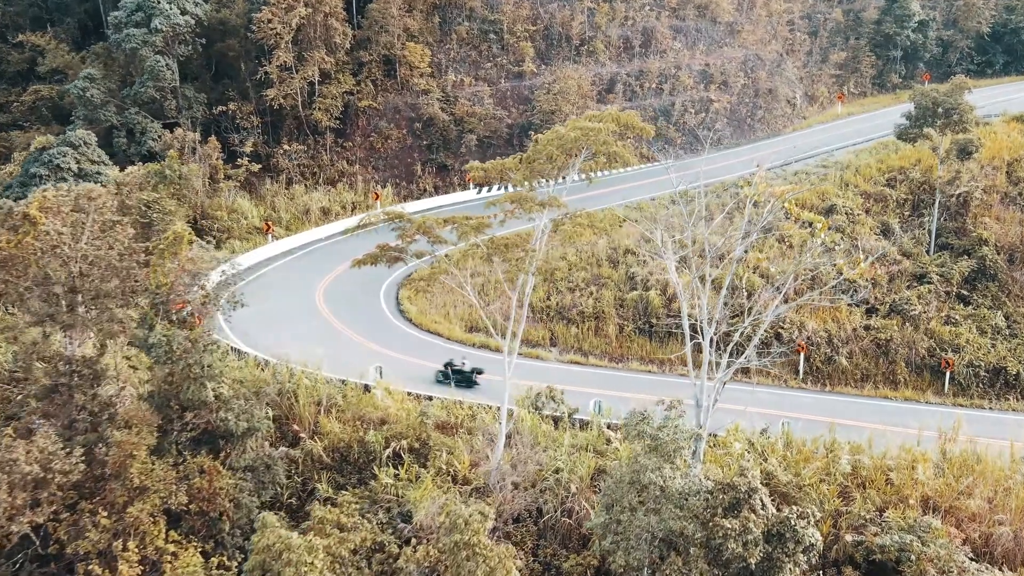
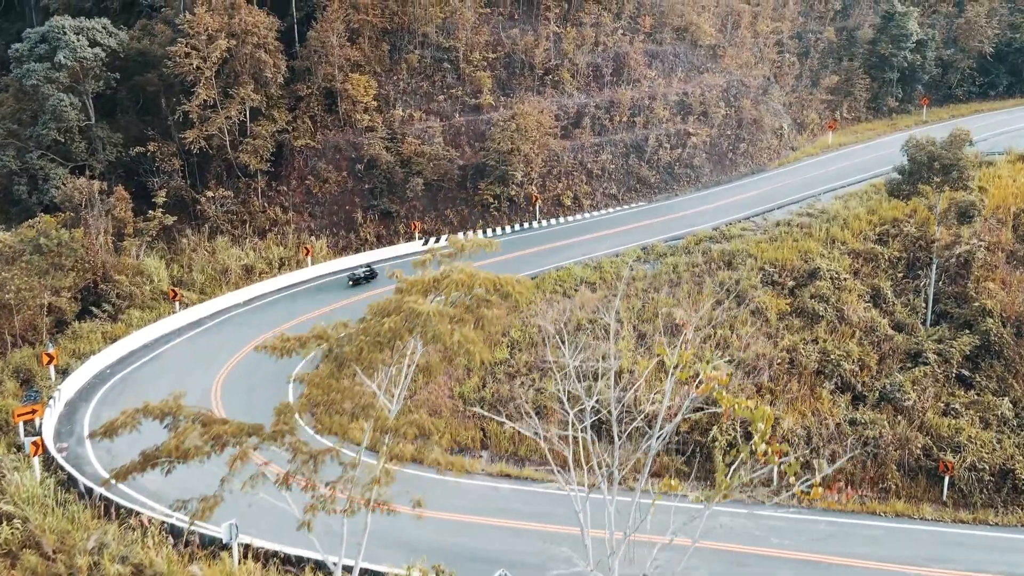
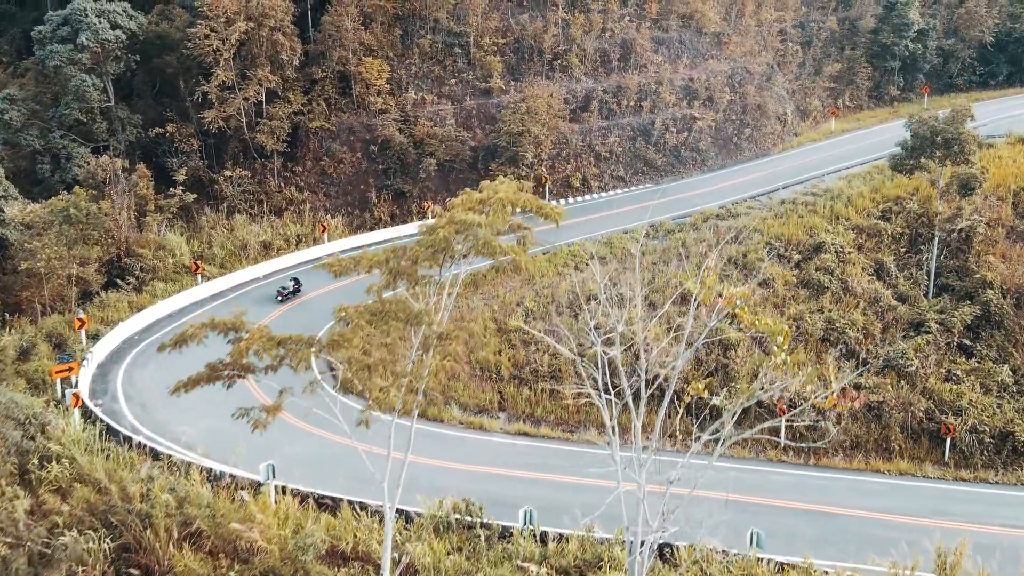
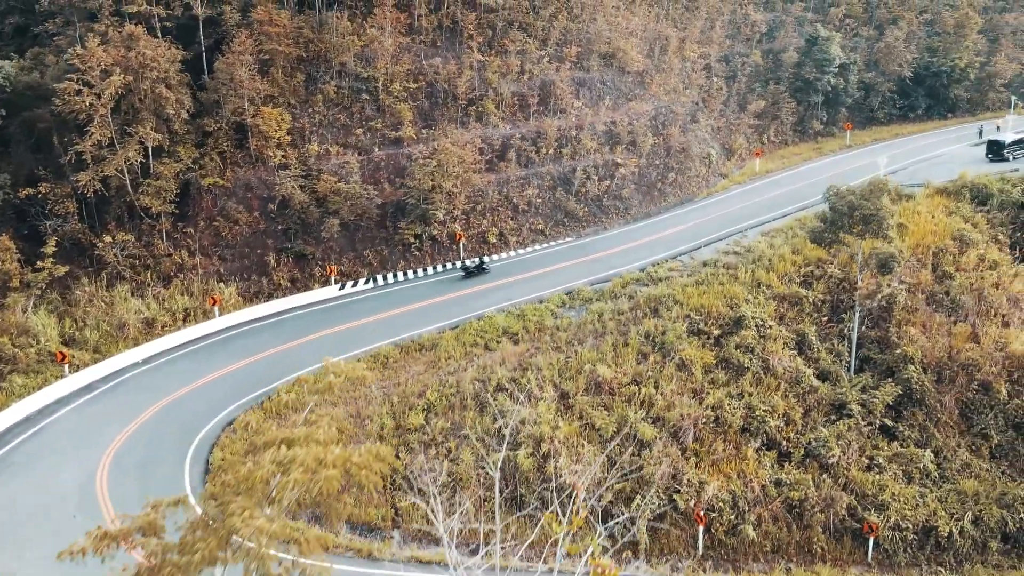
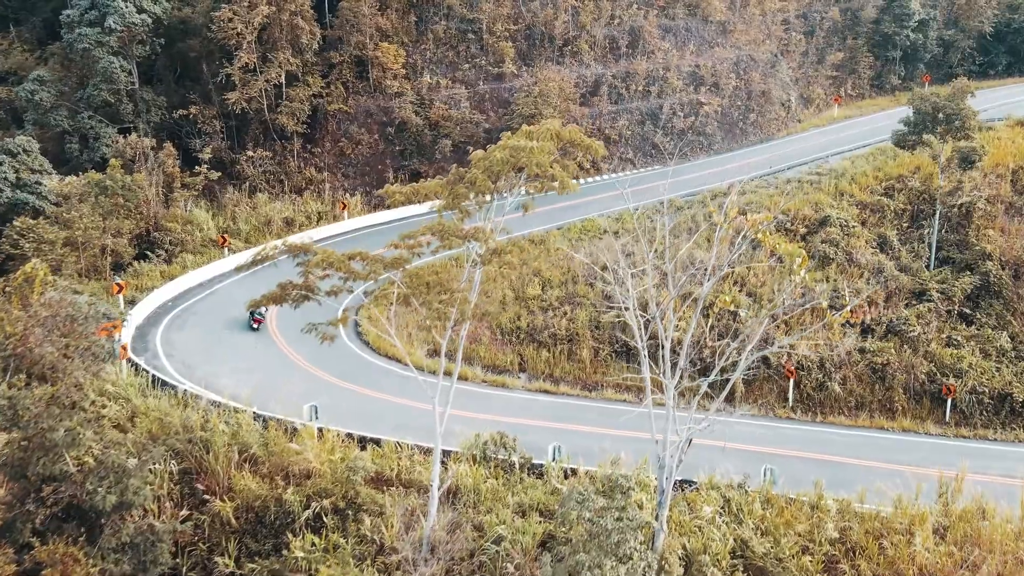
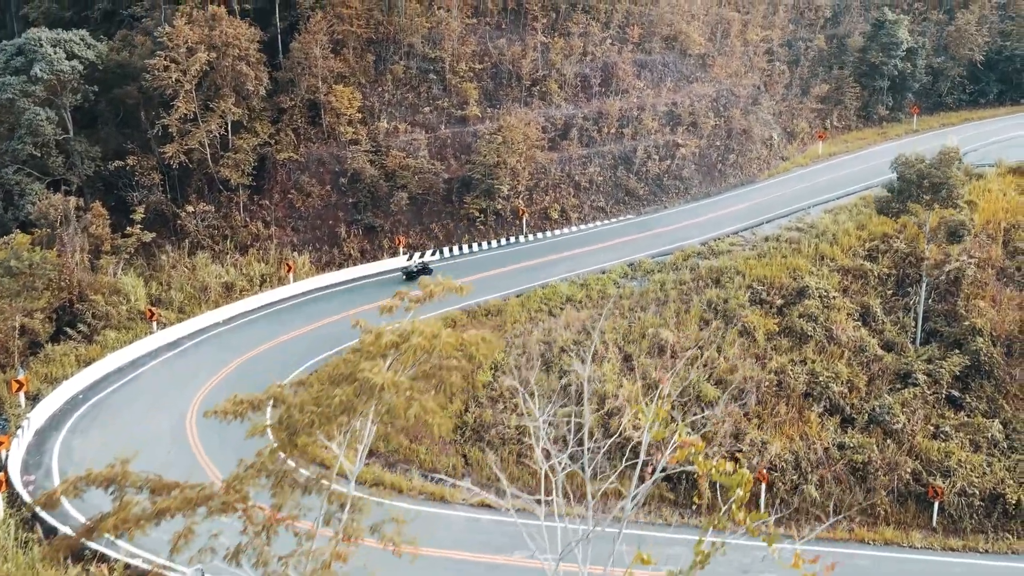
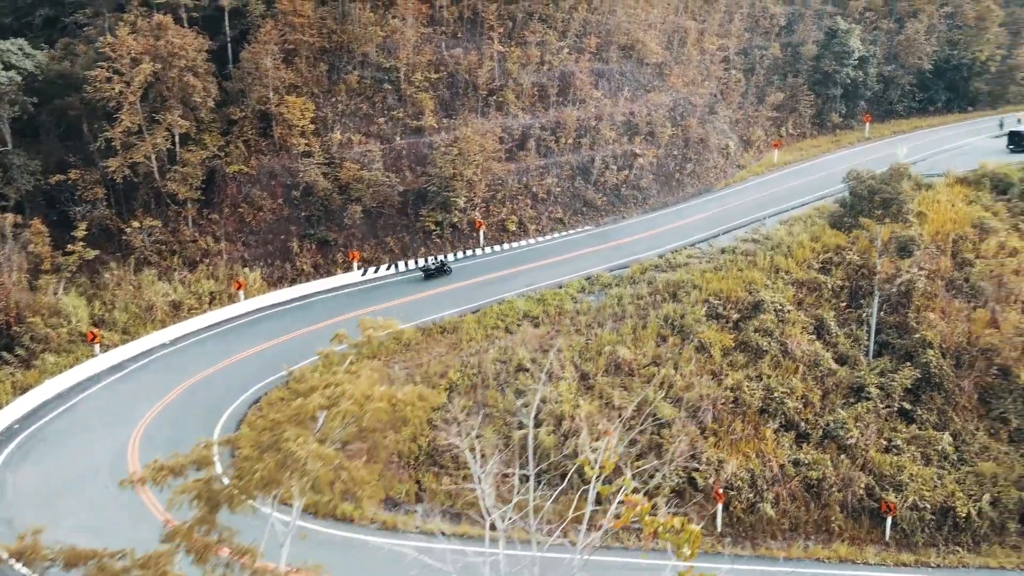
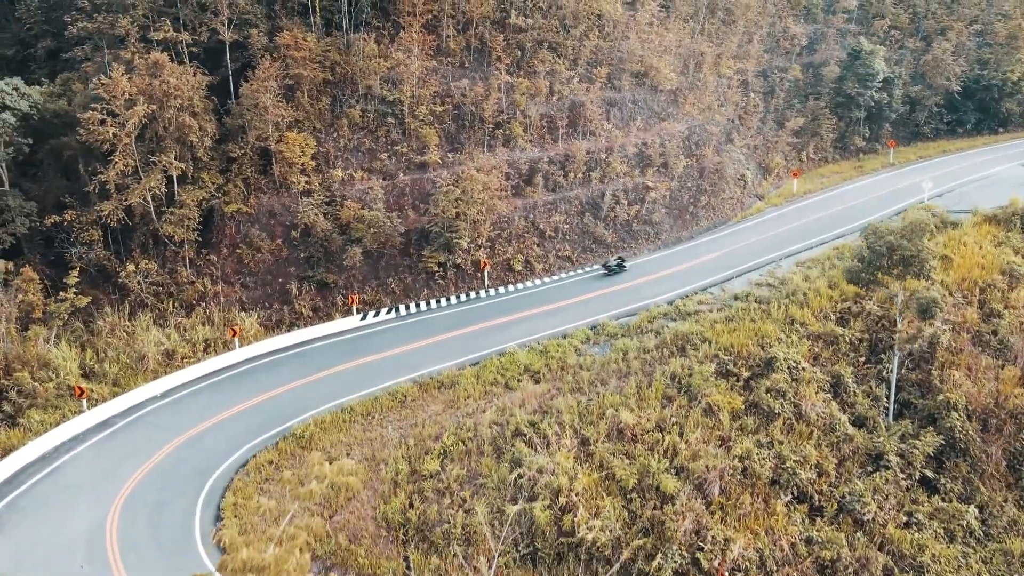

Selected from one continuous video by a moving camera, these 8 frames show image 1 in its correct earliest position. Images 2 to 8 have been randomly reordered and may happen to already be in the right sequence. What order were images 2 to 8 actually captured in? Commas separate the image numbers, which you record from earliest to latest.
5, 3, 2, 6, 7, 4, 8
